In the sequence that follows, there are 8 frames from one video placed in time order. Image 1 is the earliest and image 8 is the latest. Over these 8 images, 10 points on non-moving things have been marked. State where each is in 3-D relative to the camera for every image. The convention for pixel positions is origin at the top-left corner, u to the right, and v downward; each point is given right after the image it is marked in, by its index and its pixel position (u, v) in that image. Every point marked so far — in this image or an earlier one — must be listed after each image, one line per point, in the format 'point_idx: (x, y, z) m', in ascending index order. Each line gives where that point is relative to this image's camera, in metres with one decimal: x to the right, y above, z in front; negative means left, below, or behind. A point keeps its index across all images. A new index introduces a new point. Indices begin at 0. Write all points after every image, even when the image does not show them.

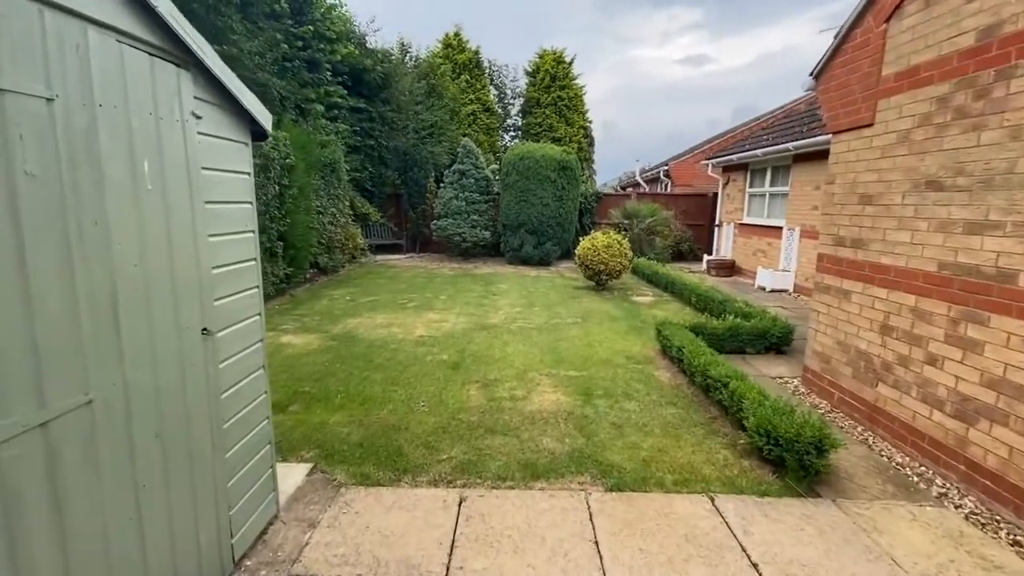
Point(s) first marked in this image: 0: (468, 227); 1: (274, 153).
0: (-1.2, +1.7, +13.5) m
1: (-3.9, +2.2, +8.3) m
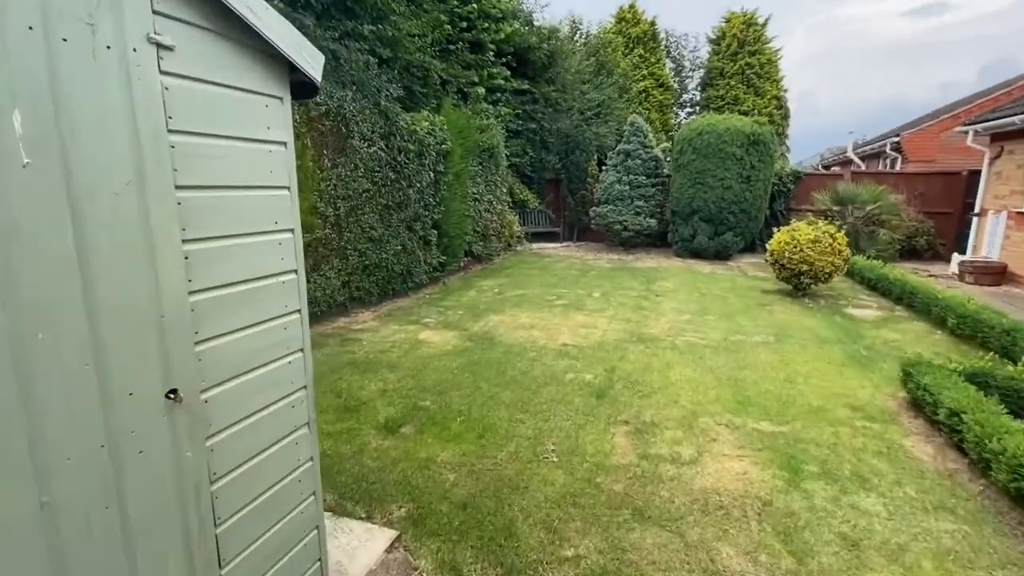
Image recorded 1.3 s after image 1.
0: (+2.9, +1.8, +12.1) m
1: (-1.3, +2.4, +8.0) m
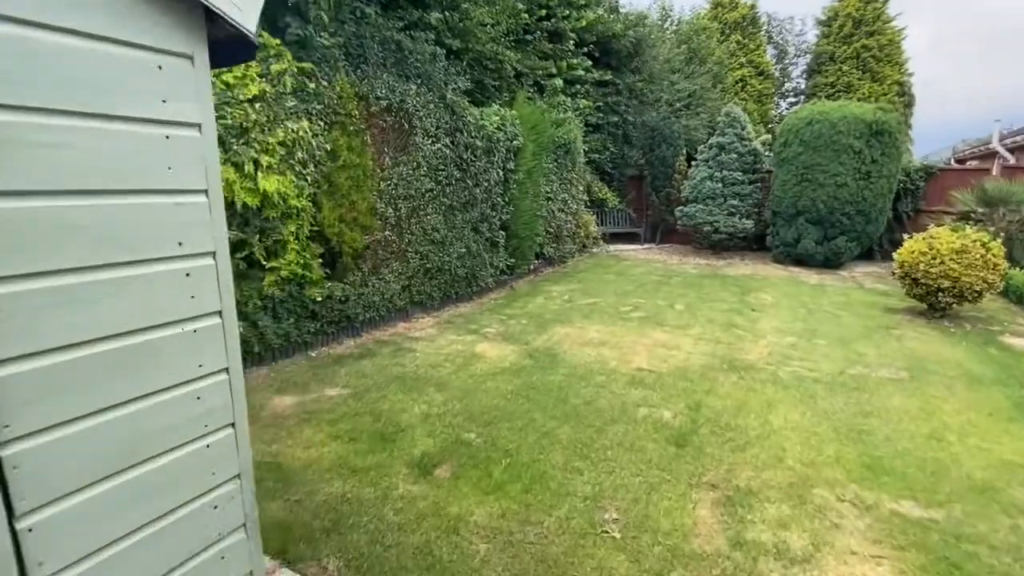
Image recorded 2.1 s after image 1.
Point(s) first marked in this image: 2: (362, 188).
0: (+4.6, +1.6, +10.9) m
1: (-0.2, +2.3, +7.5) m
2: (-1.6, +1.1, +5.4) m
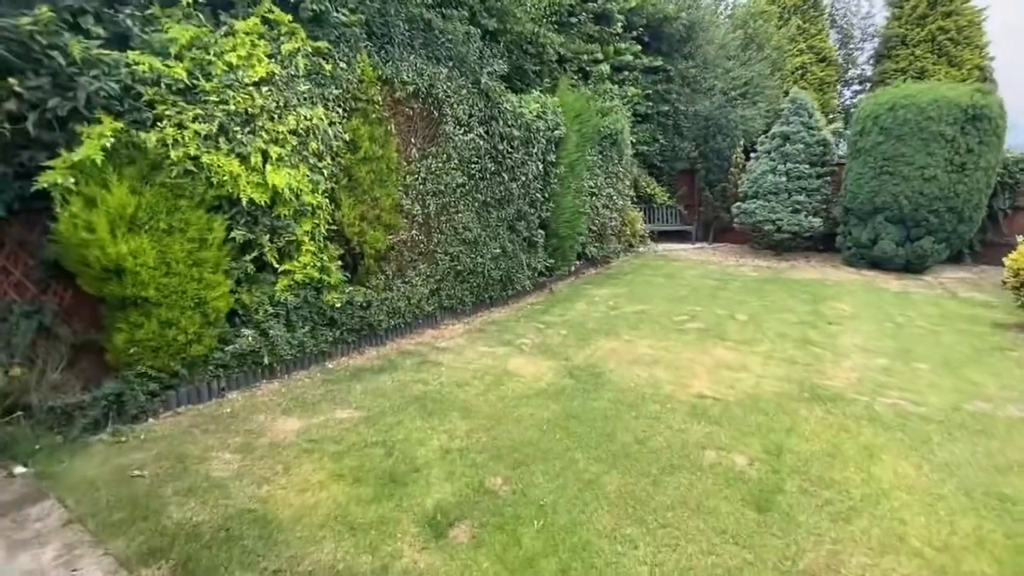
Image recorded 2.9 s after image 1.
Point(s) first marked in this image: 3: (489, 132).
0: (+5.4, +1.5, +9.9) m
1: (+0.4, +2.3, +6.8) m
2: (-1.2, +1.0, +4.9) m
3: (-0.3, +1.9, +6.0) m
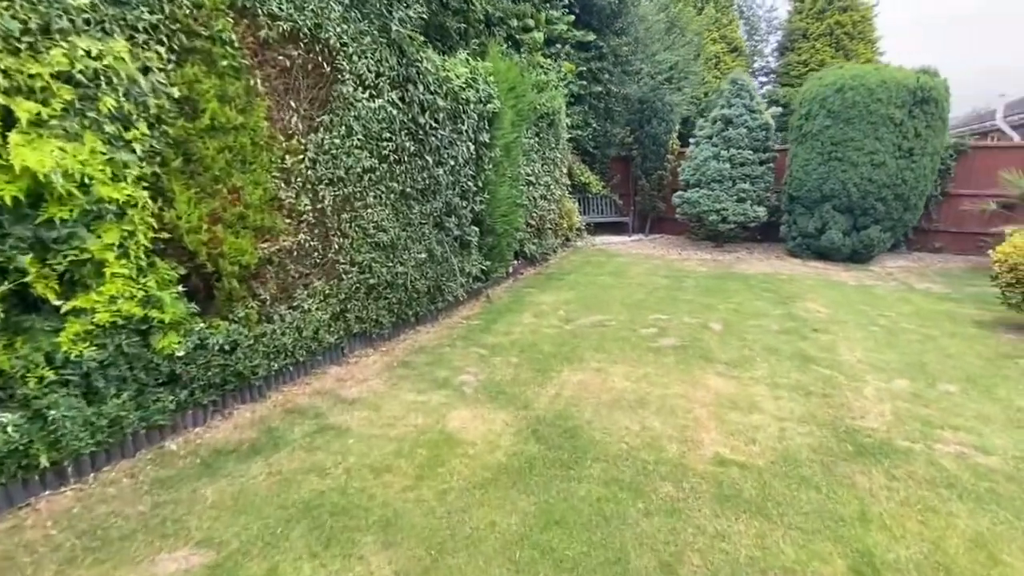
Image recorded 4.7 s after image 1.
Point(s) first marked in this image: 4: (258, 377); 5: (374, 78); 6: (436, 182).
0: (+4.1, +1.6, +9.3) m
1: (-0.4, +2.1, +5.4) m
2: (-1.7, +0.8, +3.3) m
3: (-1.0, +1.7, +4.5) m
4: (-1.8, -0.6, +3.6) m
5: (-1.1, +1.7, +4.1) m
6: (-0.8, +1.1, +5.0) m
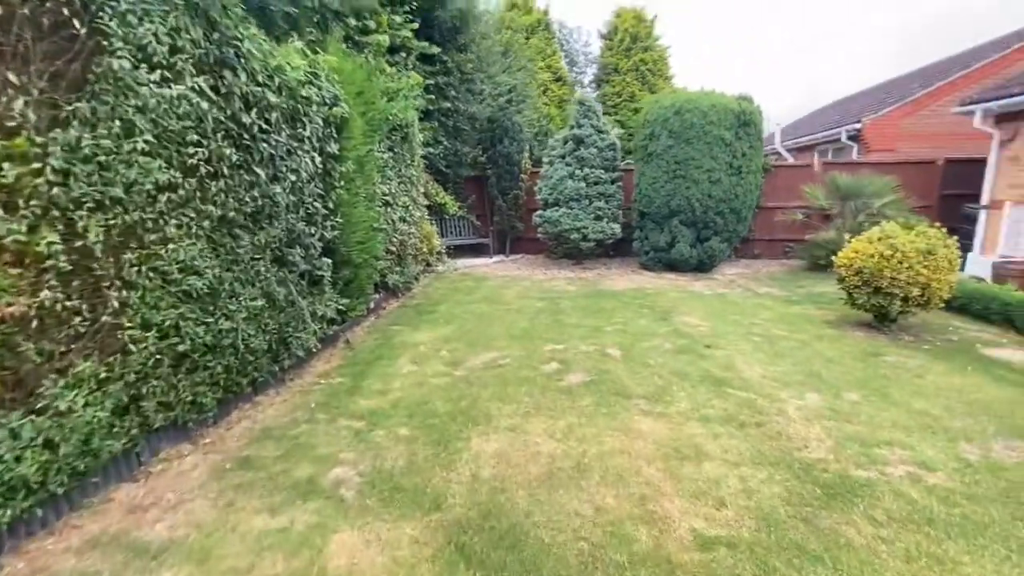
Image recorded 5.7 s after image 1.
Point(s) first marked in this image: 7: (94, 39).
0: (+1.4, +1.3, +9.3) m
1: (-1.7, +1.7, +4.3) m
2: (-2.2, +0.4, +1.8) m
3: (-1.9, +1.3, +3.2) m
4: (-2.3, -1.1, +2.1) m
5: (-2.0, +1.3, +2.8) m
6: (-1.8, +0.6, +3.8) m
7: (-2.1, +1.2, +2.5) m
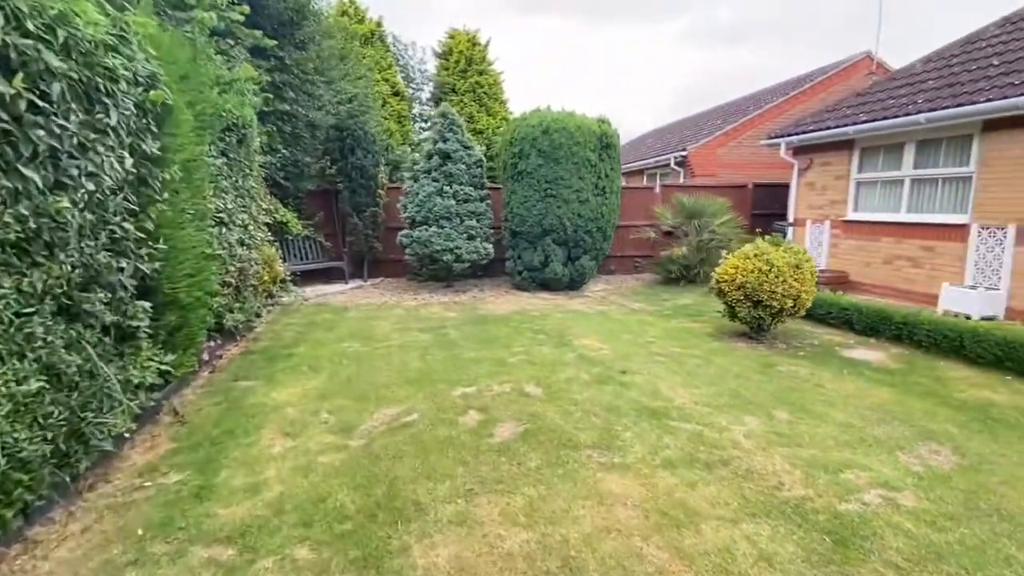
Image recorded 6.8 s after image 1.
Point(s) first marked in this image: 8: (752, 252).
0: (-0.9, +0.9, +8.7) m
1: (-2.3, +1.3, +3.0) m
2: (-1.9, +0.1, +0.4) m
3: (-2.1, +1.0, +1.9) m
4: (-2.0, -1.4, +0.6) m
5: (-2.1, +1.0, +1.5) m
6: (-2.2, +0.3, +2.4) m
7: (-2.1, +0.9, +1.1) m
8: (+2.7, +0.4, +5.6) m
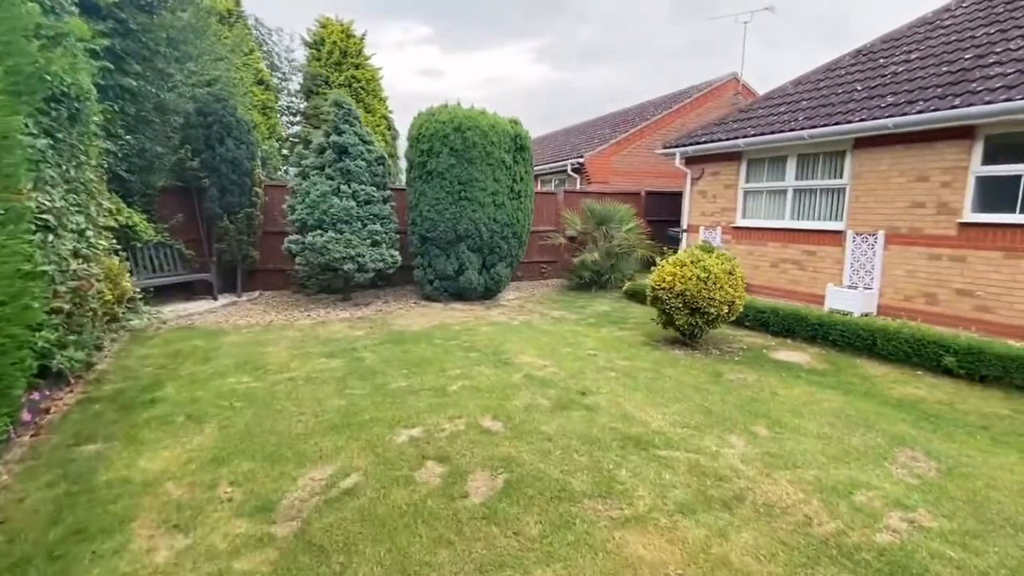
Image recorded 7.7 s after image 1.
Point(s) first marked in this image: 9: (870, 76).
0: (-2.3, +0.7, +7.7) m
1: (-2.3, +1.1, +1.8) m
2: (-1.3, 0.0, -0.6) m
3: (-1.9, +0.8, +0.8) m
4: (-1.3, -1.5, -0.5) m
5: (-1.7, +0.9, +0.4) m
6: (-2.0, +0.1, +1.3) m
7: (-1.6, +0.8, 0.0) m
8: (+1.9, +0.3, +5.5) m
9: (+5.8, +3.4, +8.0) m
